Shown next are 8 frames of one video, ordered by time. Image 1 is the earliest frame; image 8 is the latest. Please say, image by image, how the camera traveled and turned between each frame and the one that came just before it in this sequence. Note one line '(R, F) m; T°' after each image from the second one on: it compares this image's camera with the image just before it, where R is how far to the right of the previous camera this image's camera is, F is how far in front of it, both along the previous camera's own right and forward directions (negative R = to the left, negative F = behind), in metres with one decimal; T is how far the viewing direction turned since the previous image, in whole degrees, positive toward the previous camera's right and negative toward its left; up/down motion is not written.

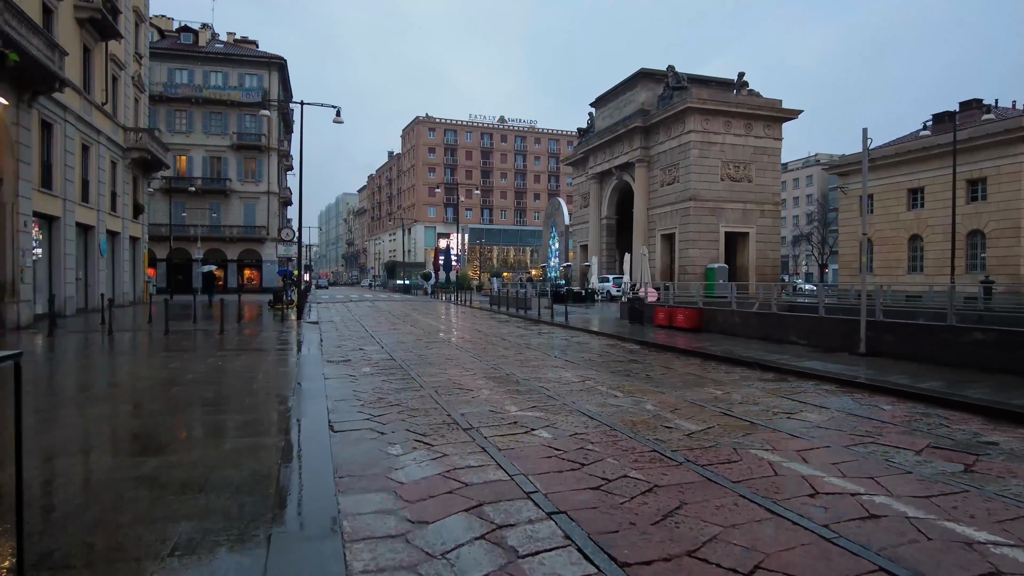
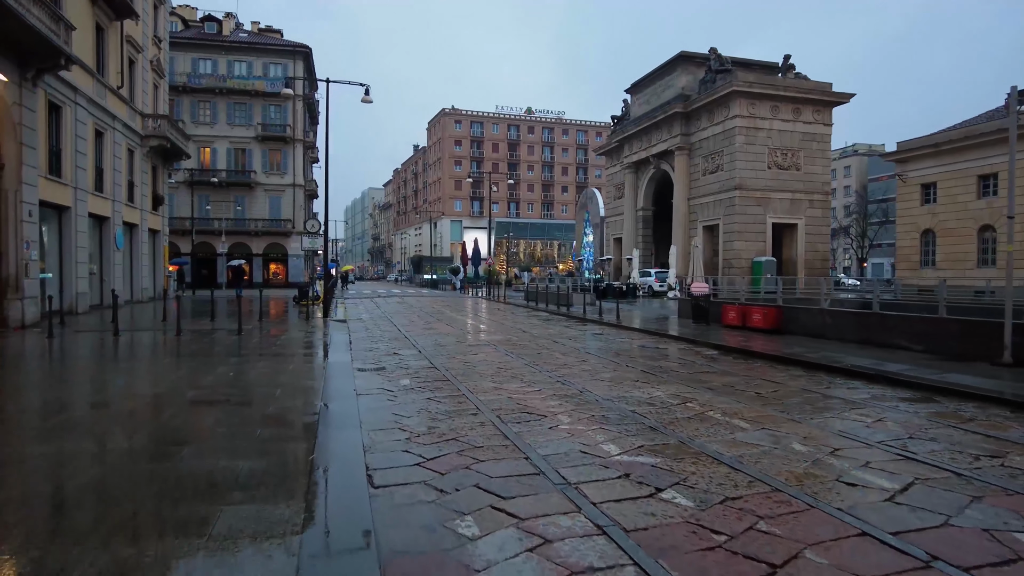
(-0.6, +2.0) m; -2°
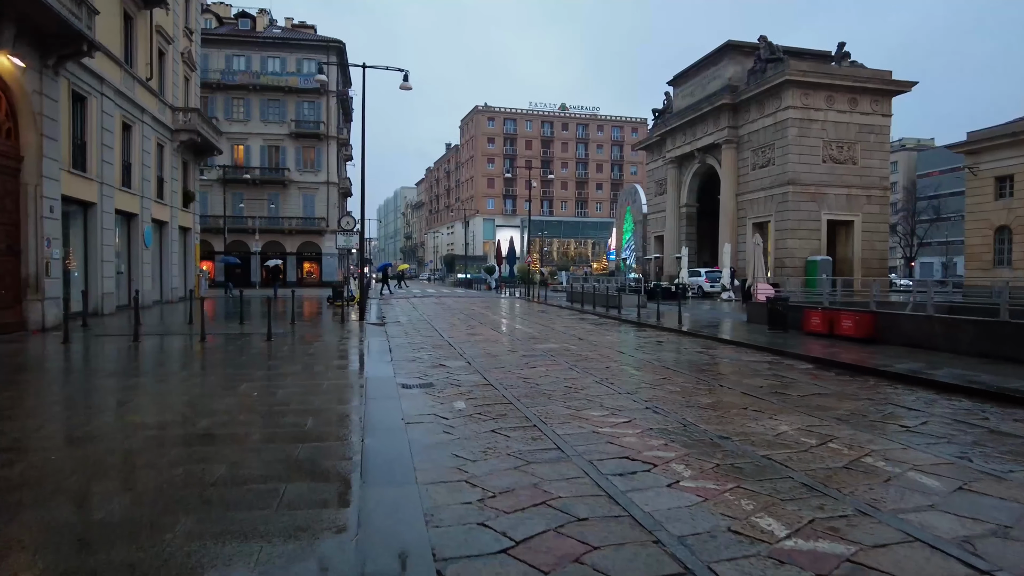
(-0.5, +1.5) m; -3°
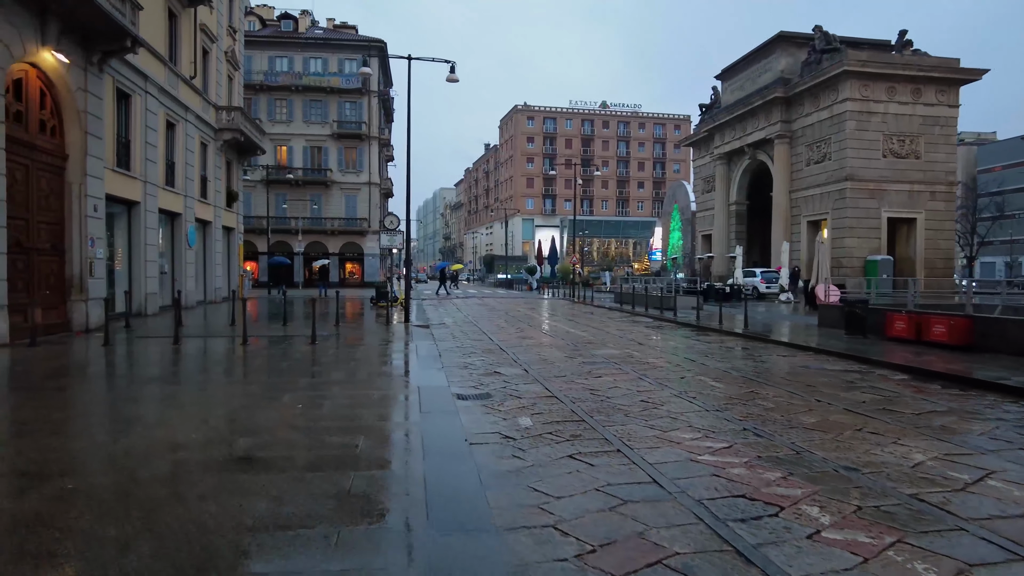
(-0.4, +0.9) m; -3°
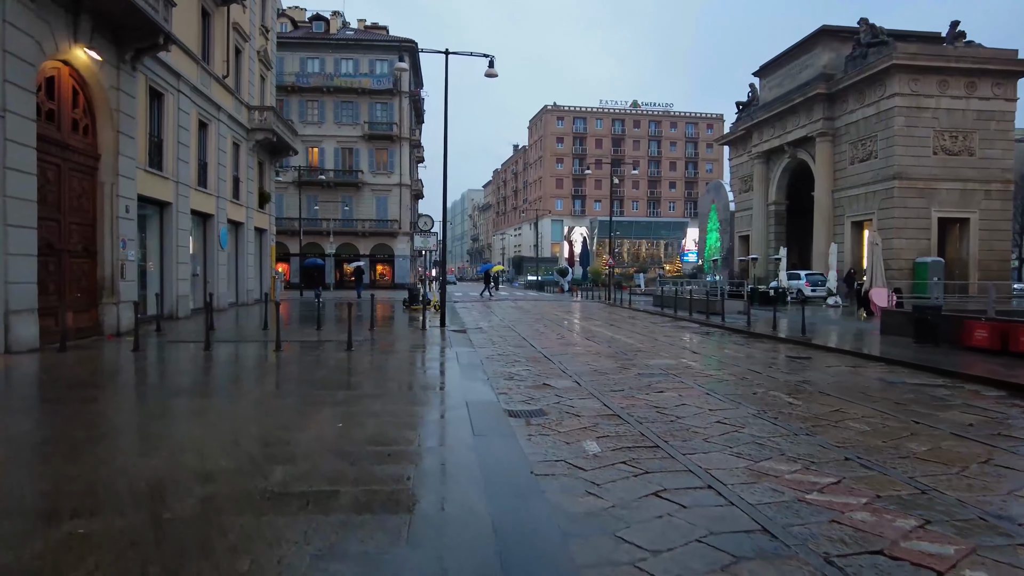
(-0.3, +0.7) m; -2°
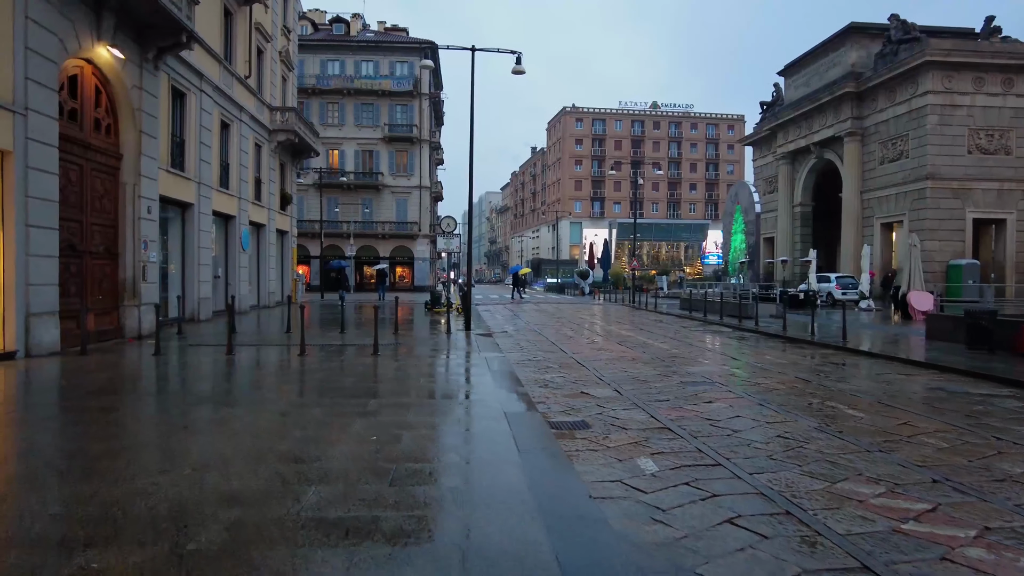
(-0.3, +0.5) m; -1°
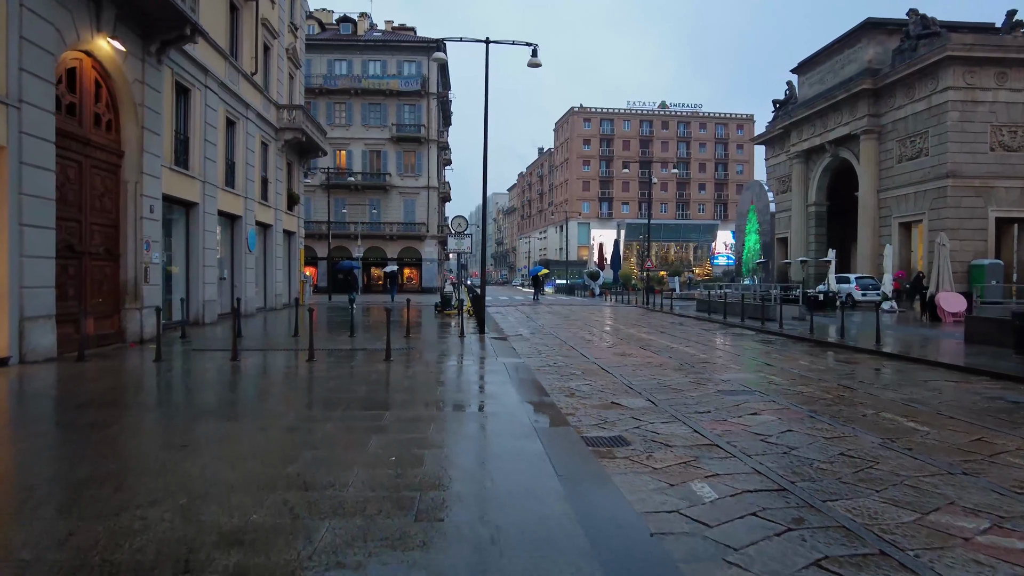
(-0.2, +0.6) m; -1°
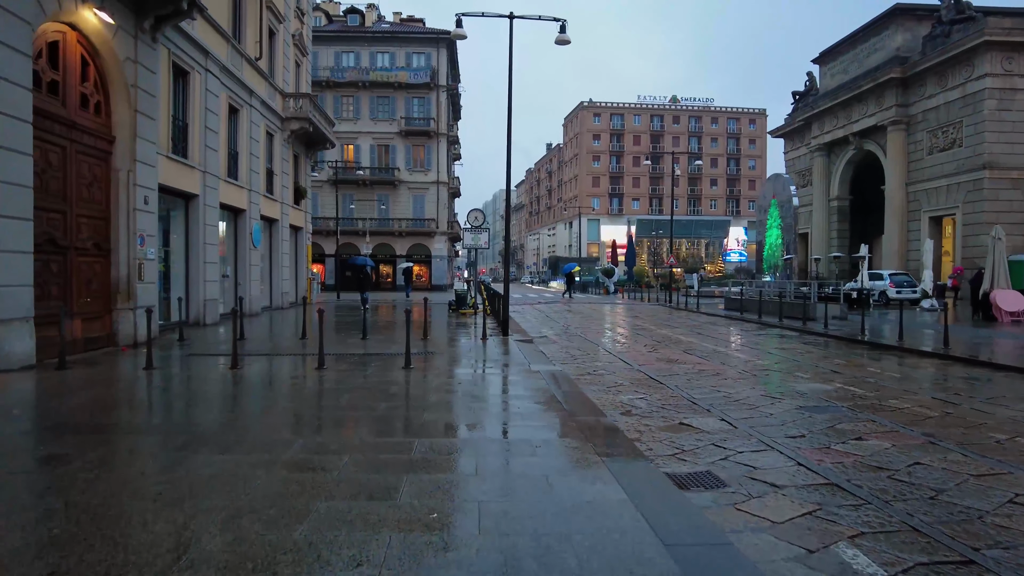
(-0.4, +1.3) m; -1°
